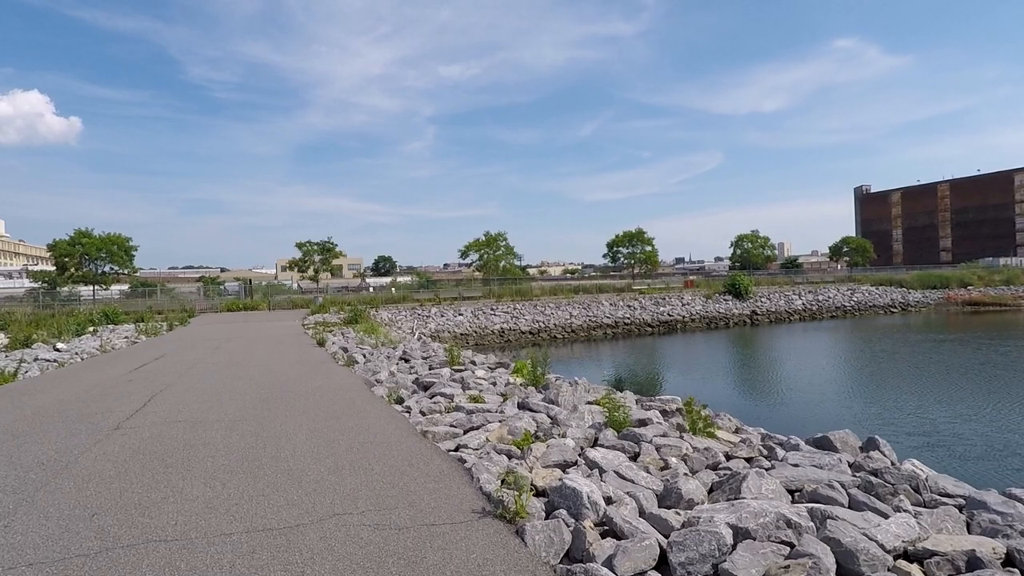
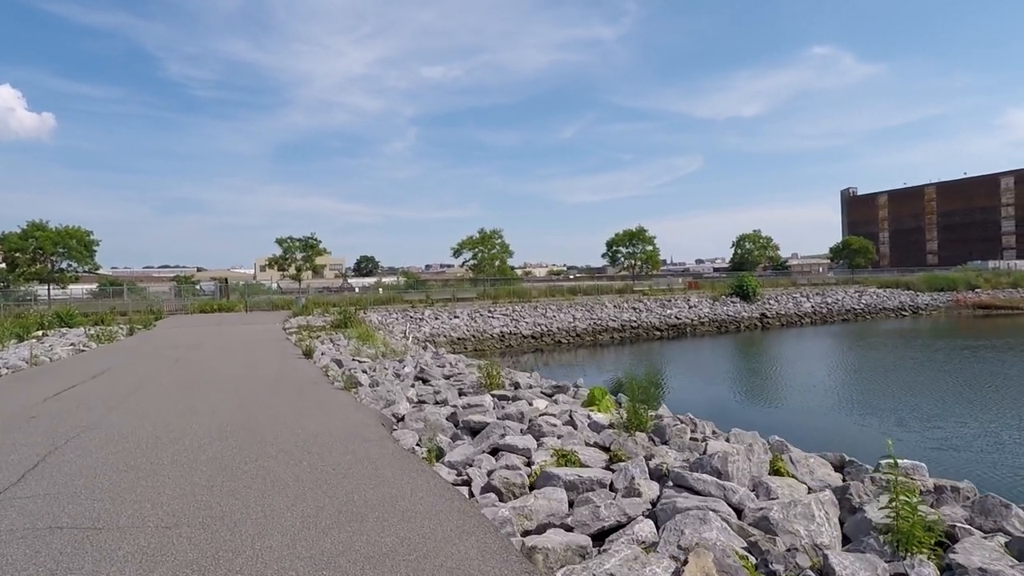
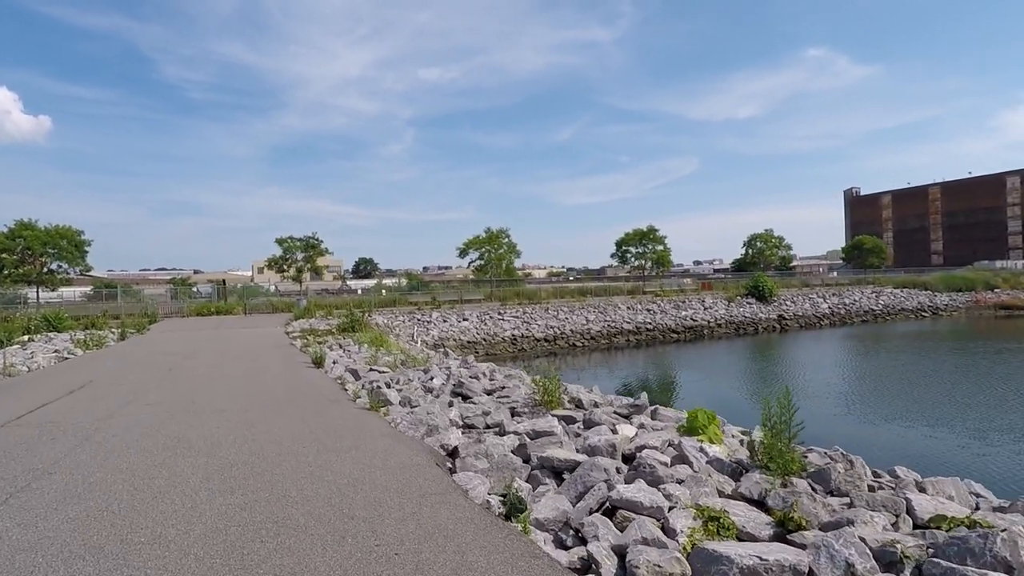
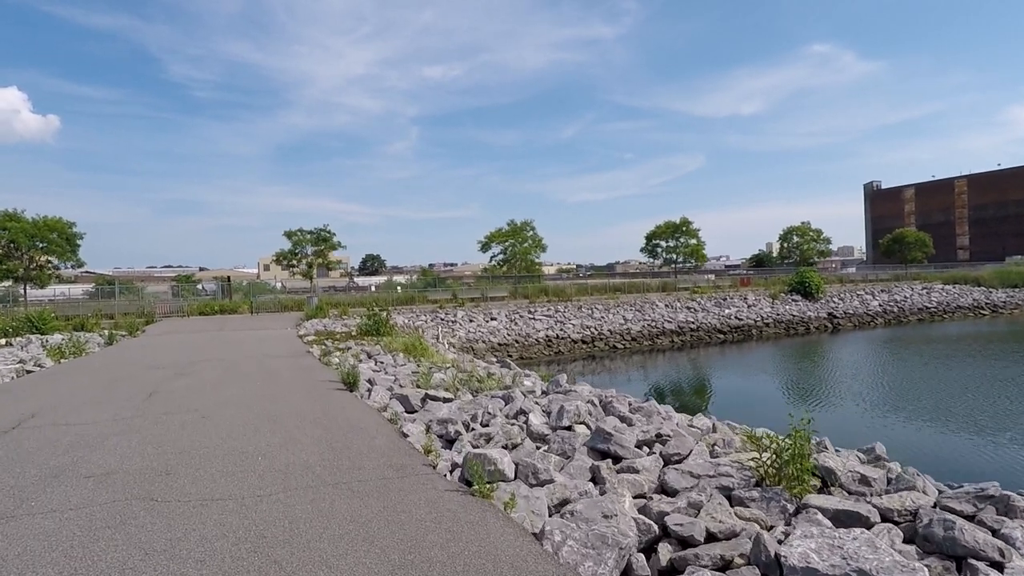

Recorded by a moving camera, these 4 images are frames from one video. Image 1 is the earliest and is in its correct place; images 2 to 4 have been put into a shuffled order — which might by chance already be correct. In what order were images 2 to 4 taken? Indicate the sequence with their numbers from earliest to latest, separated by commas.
2, 3, 4
